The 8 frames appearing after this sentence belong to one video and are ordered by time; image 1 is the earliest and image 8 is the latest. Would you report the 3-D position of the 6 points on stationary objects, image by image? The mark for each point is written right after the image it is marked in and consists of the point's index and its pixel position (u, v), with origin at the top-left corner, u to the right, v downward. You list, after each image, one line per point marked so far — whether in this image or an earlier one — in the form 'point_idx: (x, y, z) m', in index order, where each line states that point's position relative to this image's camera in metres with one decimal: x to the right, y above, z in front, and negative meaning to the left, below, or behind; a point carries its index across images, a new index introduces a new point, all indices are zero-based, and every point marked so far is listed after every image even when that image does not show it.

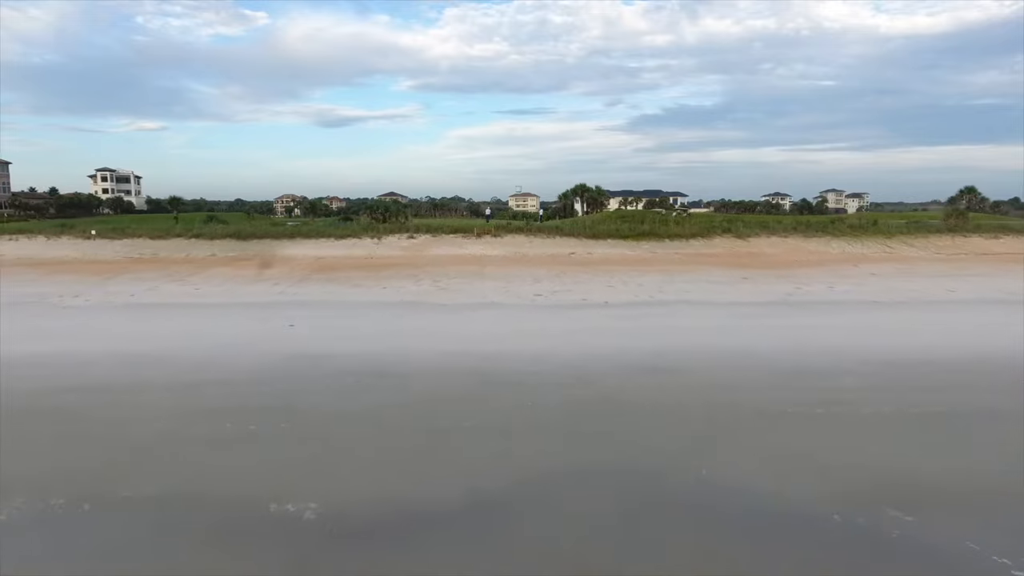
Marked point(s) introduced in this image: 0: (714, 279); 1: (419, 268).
0: (+5.4, +0.2, +17.9) m
1: (-2.7, +0.6, +19.3) m
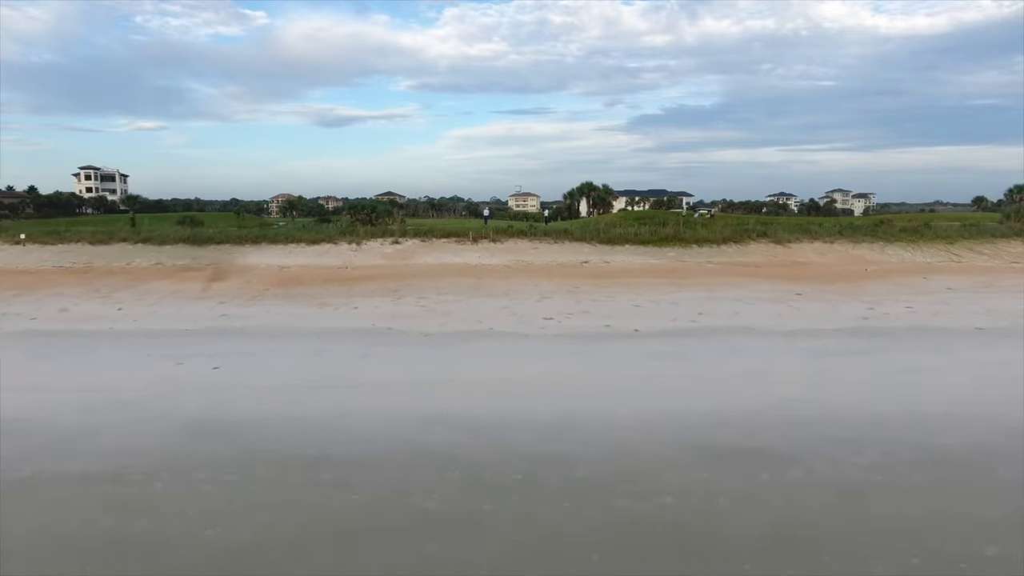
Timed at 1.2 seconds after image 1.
0: (+5.4, -0.2, +14.5) m
1: (-2.6, +0.2, +16.0) m
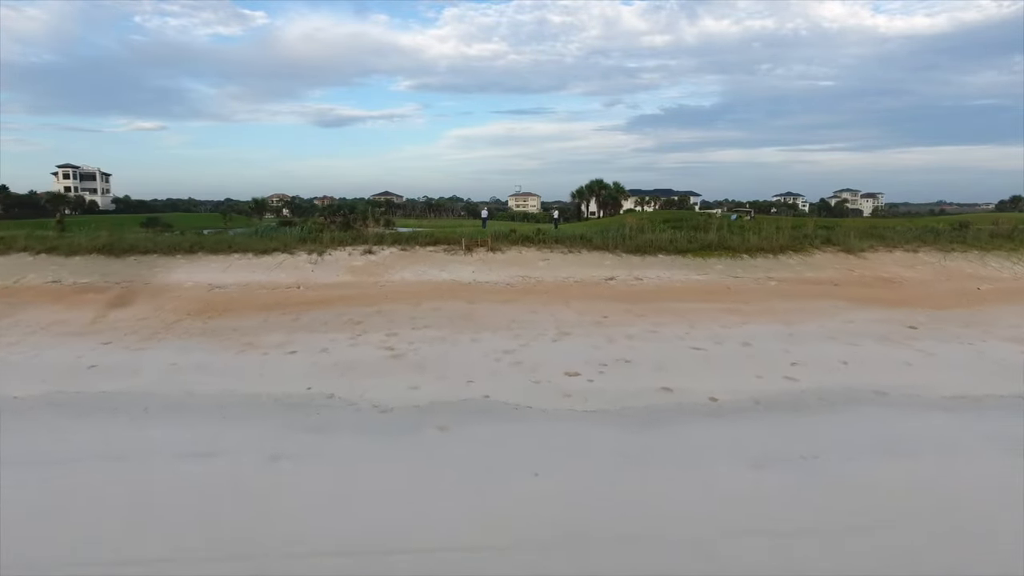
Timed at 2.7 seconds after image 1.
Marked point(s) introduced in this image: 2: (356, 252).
0: (+5.5, -0.7, +10.4) m
1: (-2.5, -0.3, +11.8) m
2: (-3.6, +0.8, +15.7) m
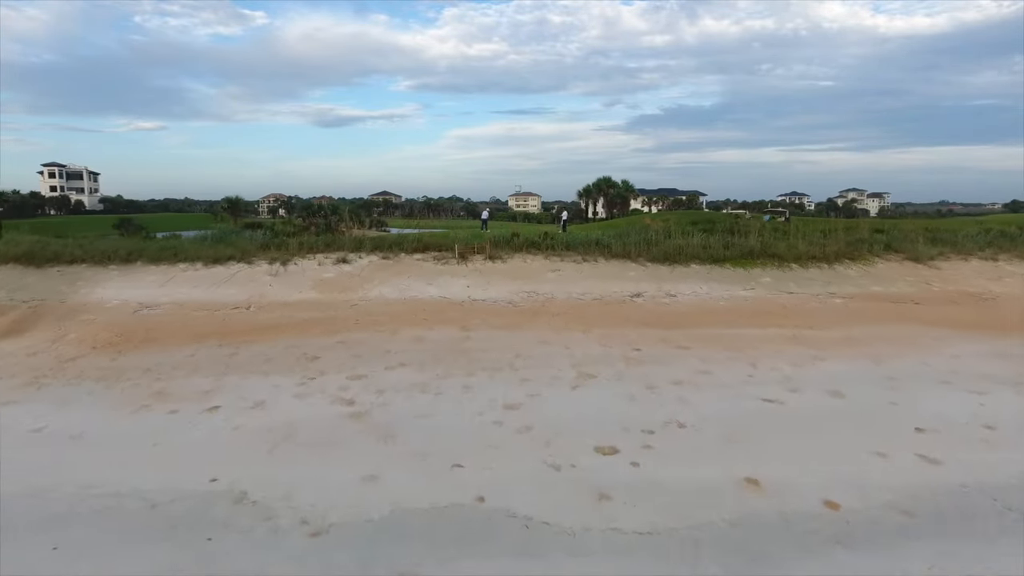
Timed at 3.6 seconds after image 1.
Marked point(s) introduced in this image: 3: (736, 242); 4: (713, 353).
0: (+5.6, -1.0, +7.8) m
1: (-2.5, -0.7, +9.2) m
2: (-3.6, +0.5, +13.1) m
3: (+4.7, +1.0, +14.0) m
4: (+2.6, -0.8, +8.6) m
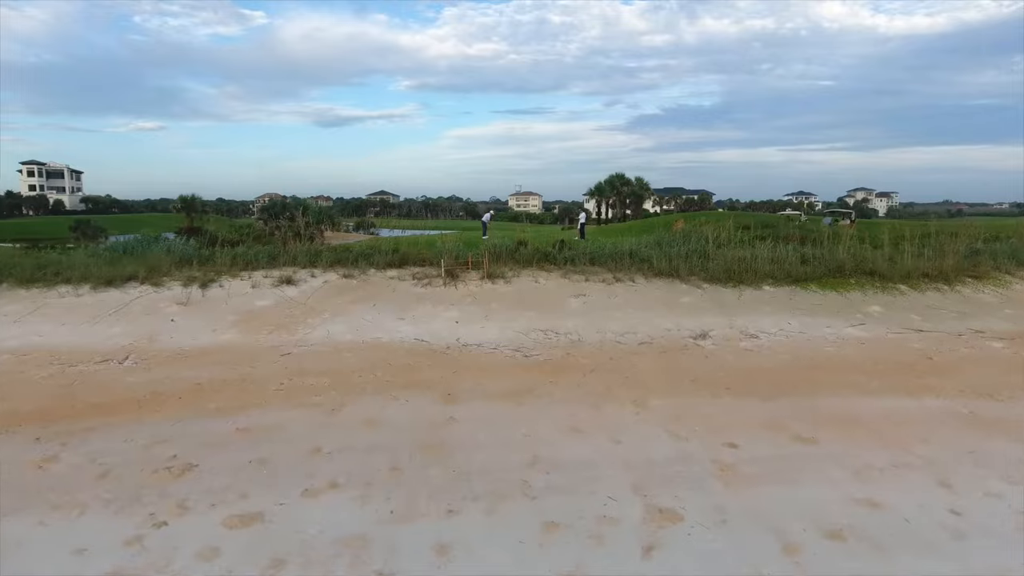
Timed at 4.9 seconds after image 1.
0: (+5.7, -1.5, +4.3) m
1: (-2.4, -1.1, +5.7) m
2: (-3.5, +0.1, +9.5) m
3: (+4.8, +0.5, +10.5) m
4: (+2.7, -1.3, +5.1) m
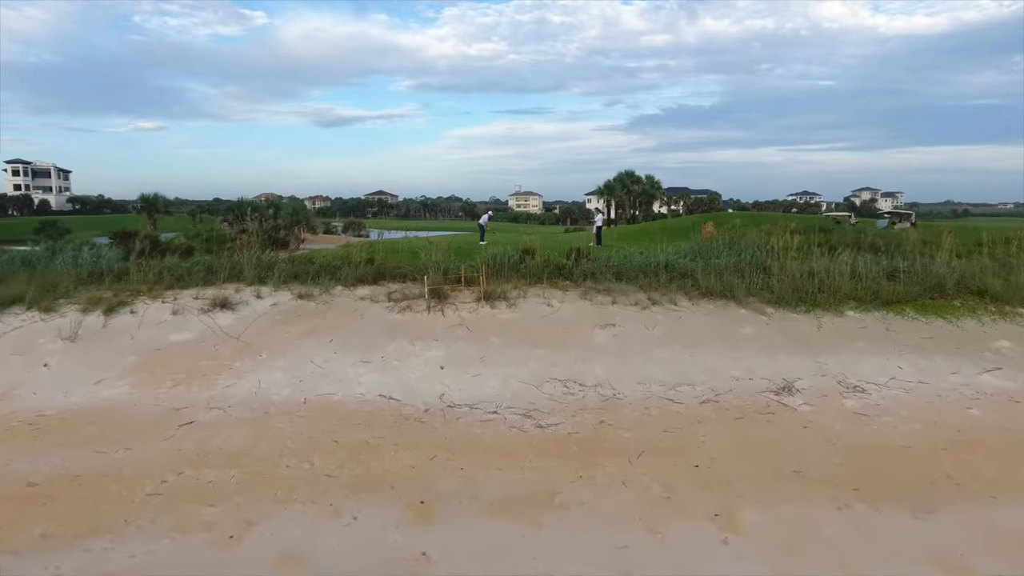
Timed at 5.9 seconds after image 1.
0: (+5.7, -1.7, +2.0) m
1: (-2.3, -1.4, +3.4) m
2: (-3.4, -0.2, +7.3) m
3: (+4.8, +0.3, +8.2) m
4: (+2.7, -1.6, +2.8) m
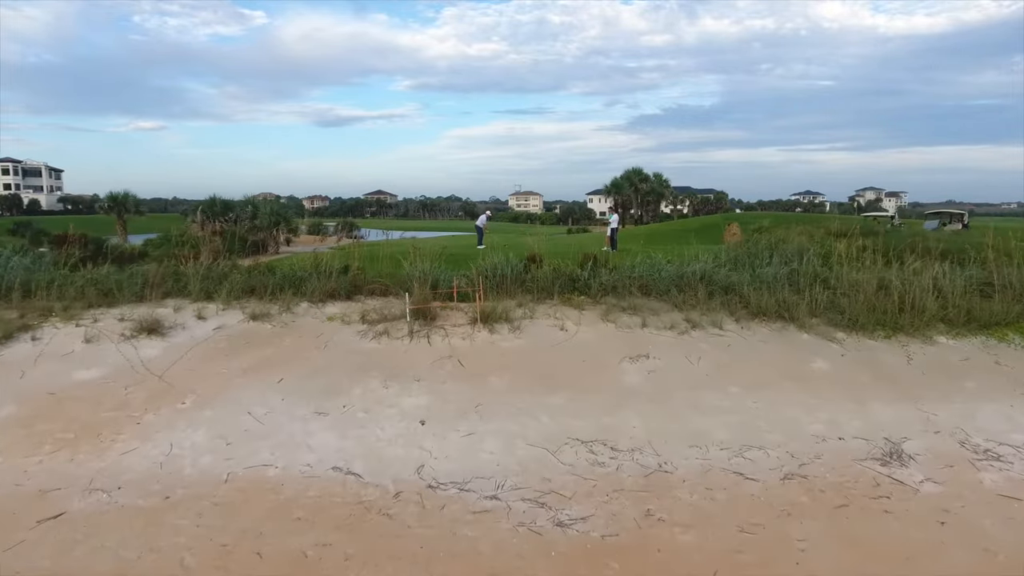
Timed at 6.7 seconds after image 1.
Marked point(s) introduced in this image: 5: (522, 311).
0: (+5.8, -1.9, +0.5) m
1: (-2.3, -1.5, +1.9) m
2: (-3.4, -0.3, +5.8) m
3: (+4.9, +0.1, +6.7) m
4: (+2.8, -1.7, +1.3) m
5: (+0.1, -0.2, +6.2) m
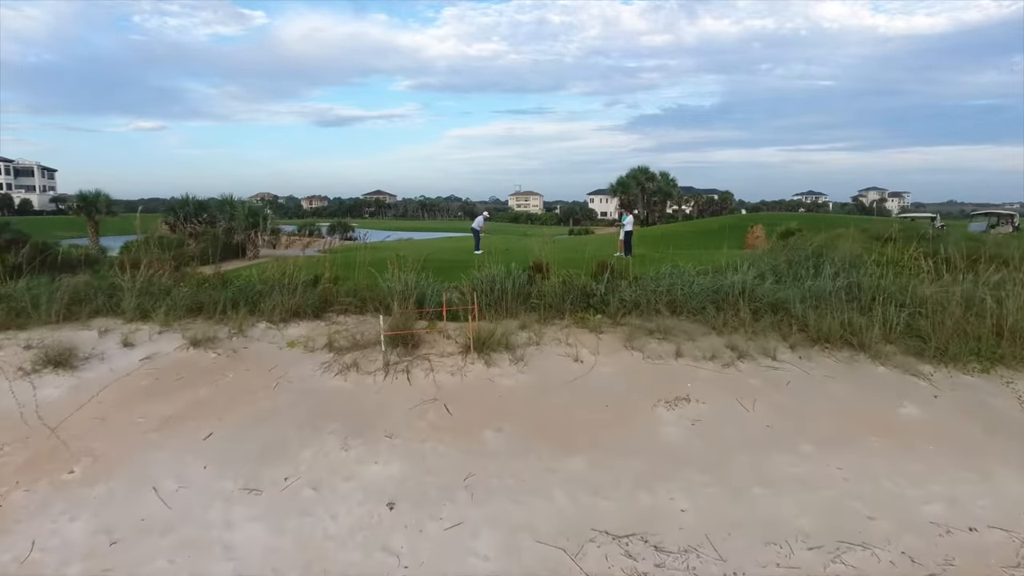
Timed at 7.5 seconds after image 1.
0: (+5.8, -2.1, -0.7) m
1: (-2.3, -1.7, +0.8) m
2: (-3.4, -0.5, +4.6) m
3: (+4.9, -0.1, +5.5) m
4: (+2.8, -1.9, +0.2) m
5: (+0.1, -0.4, +5.0) m
